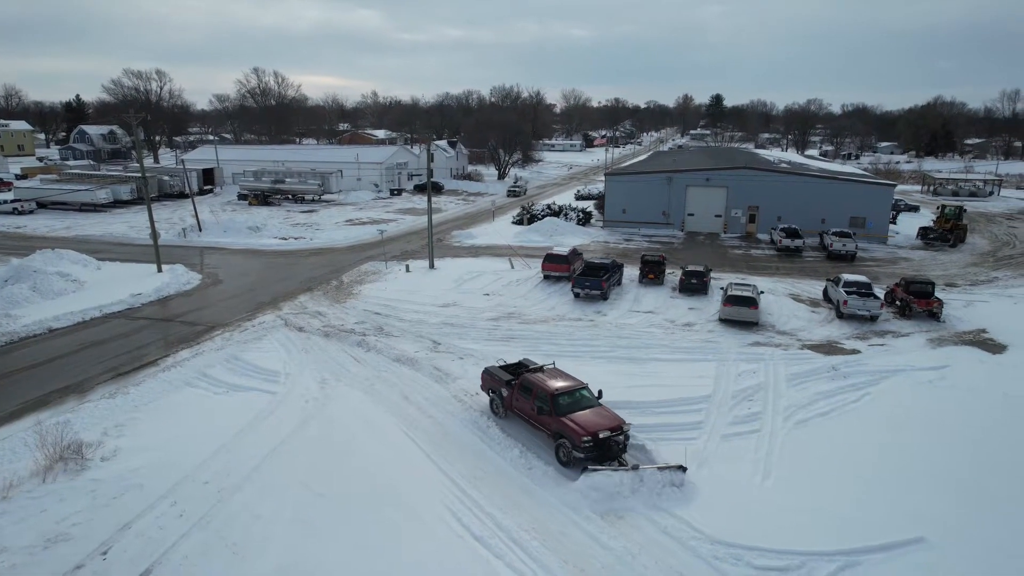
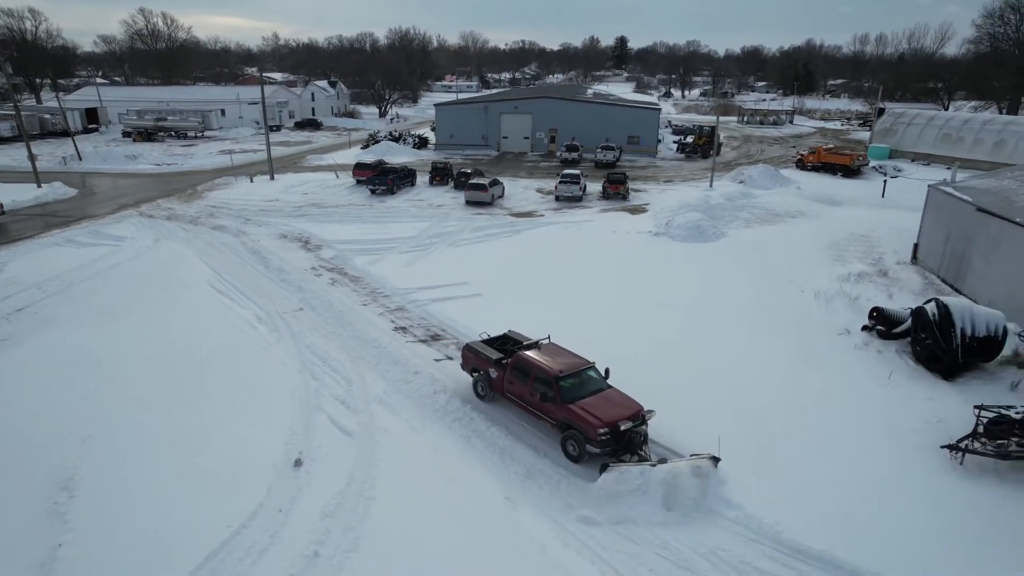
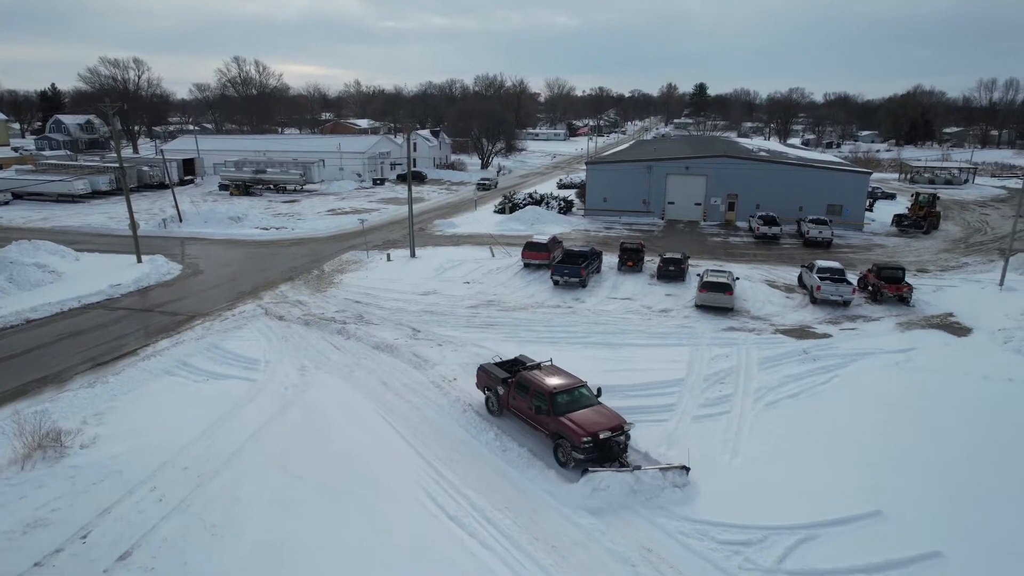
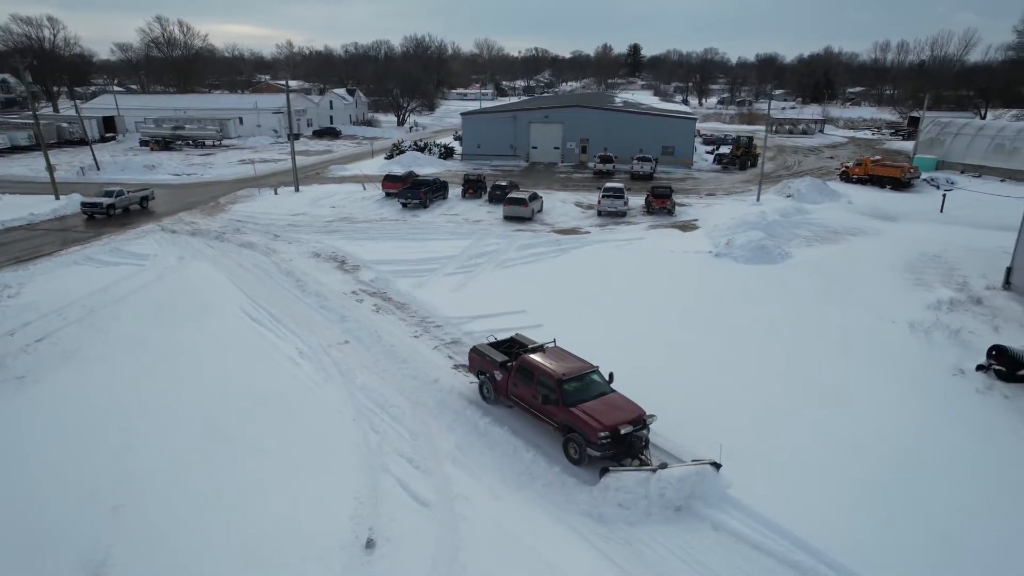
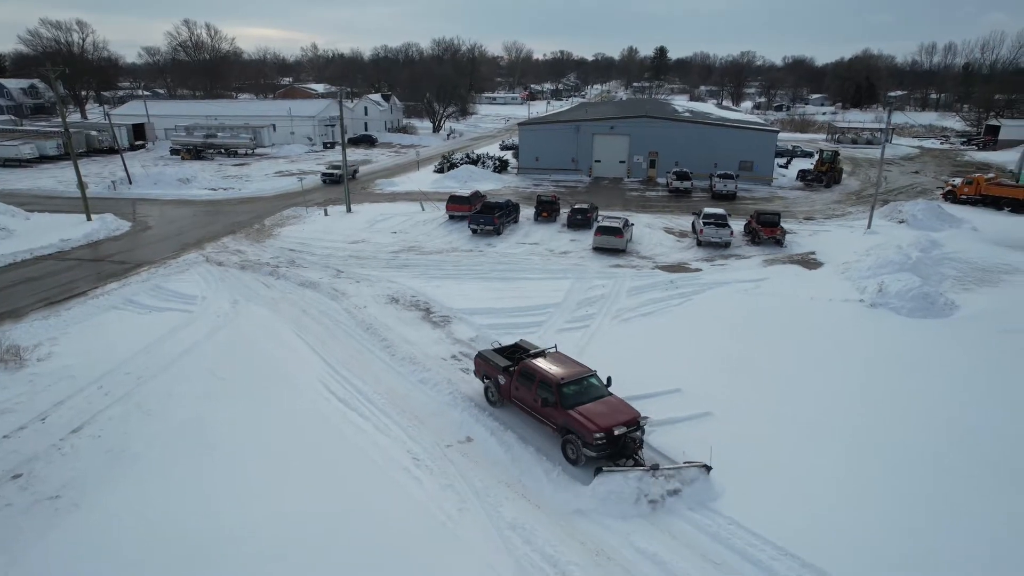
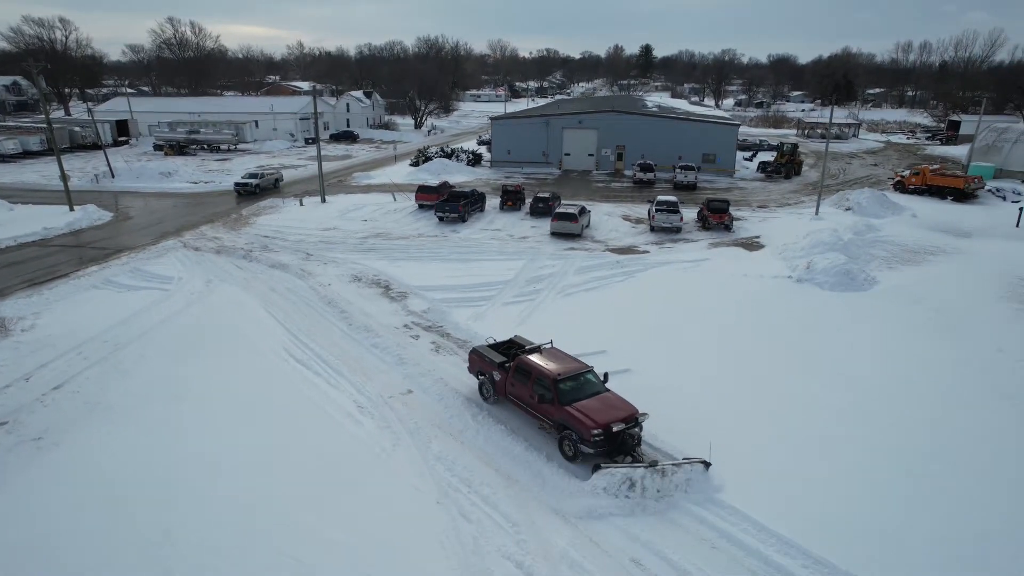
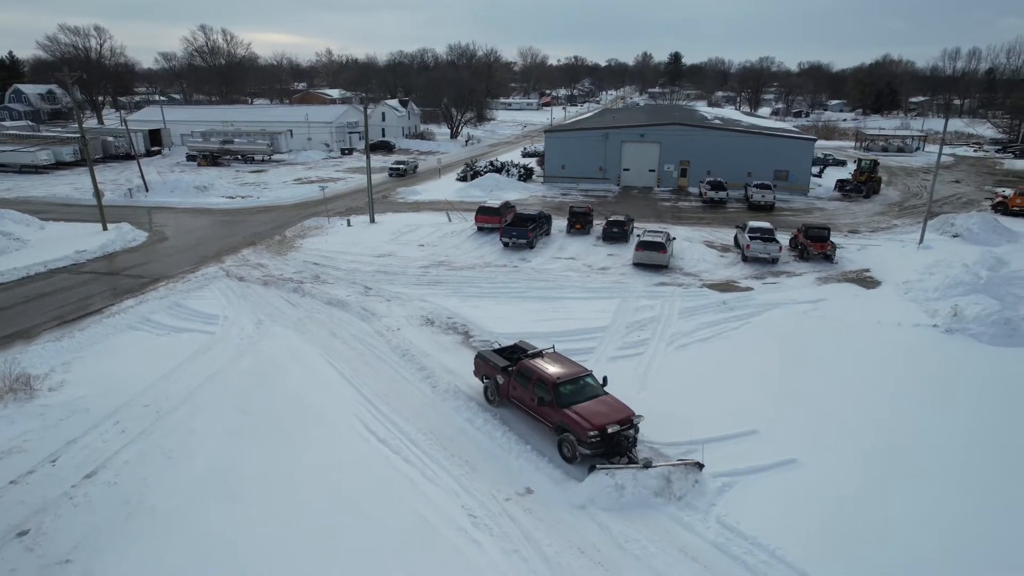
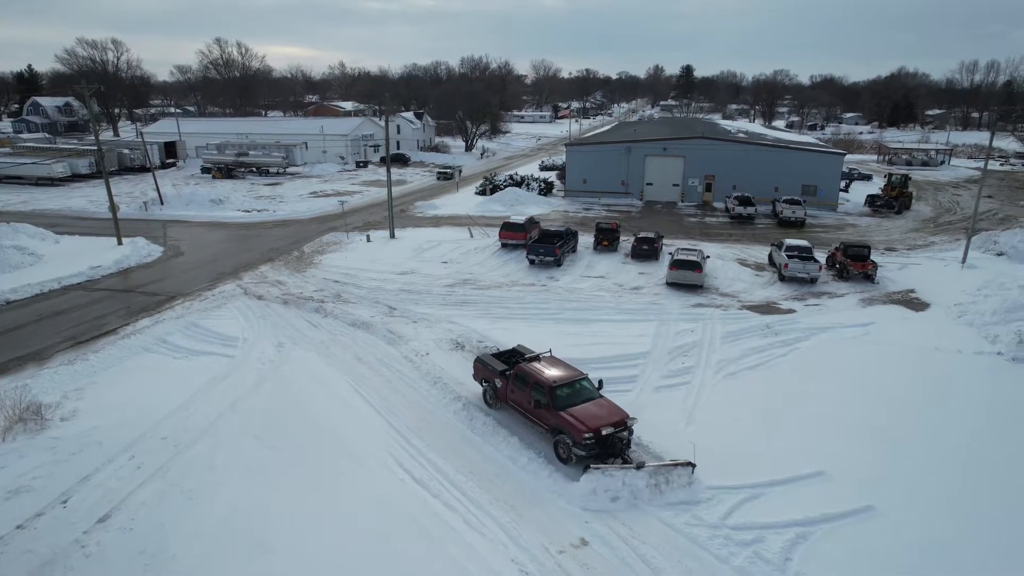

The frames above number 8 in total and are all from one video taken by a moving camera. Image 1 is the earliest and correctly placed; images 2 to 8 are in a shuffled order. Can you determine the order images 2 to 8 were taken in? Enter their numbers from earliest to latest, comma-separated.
3, 8, 7, 5, 6, 4, 2
